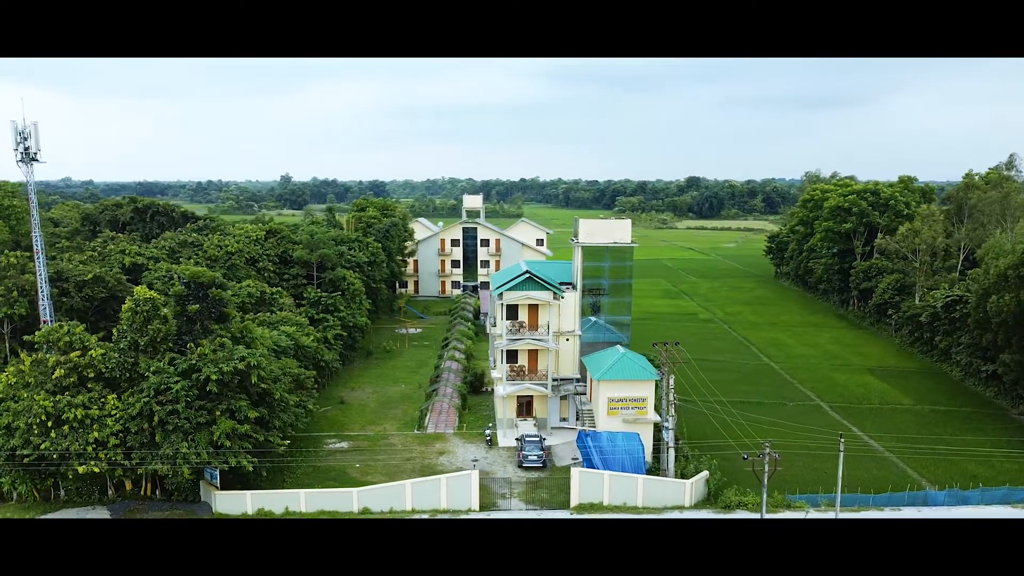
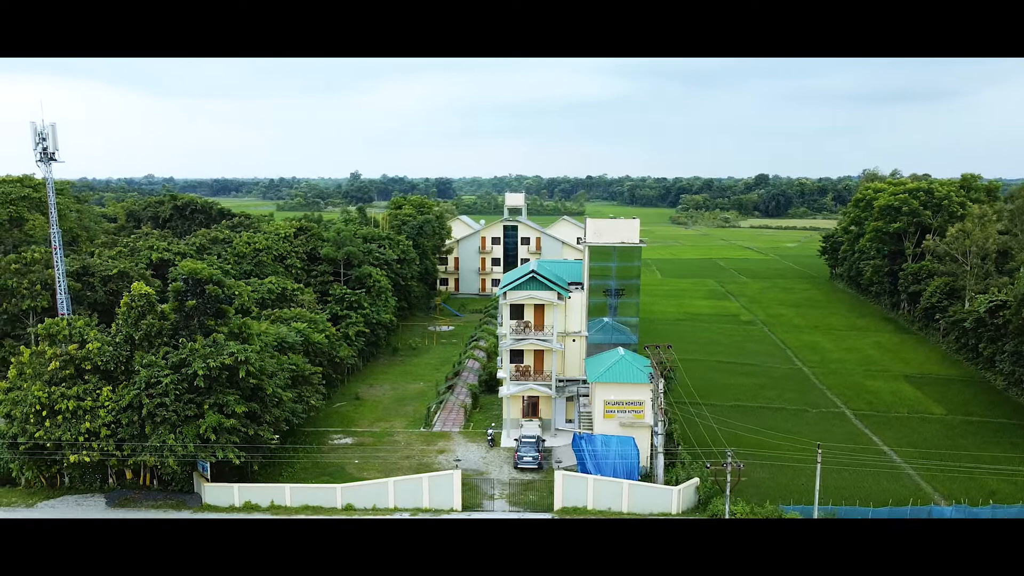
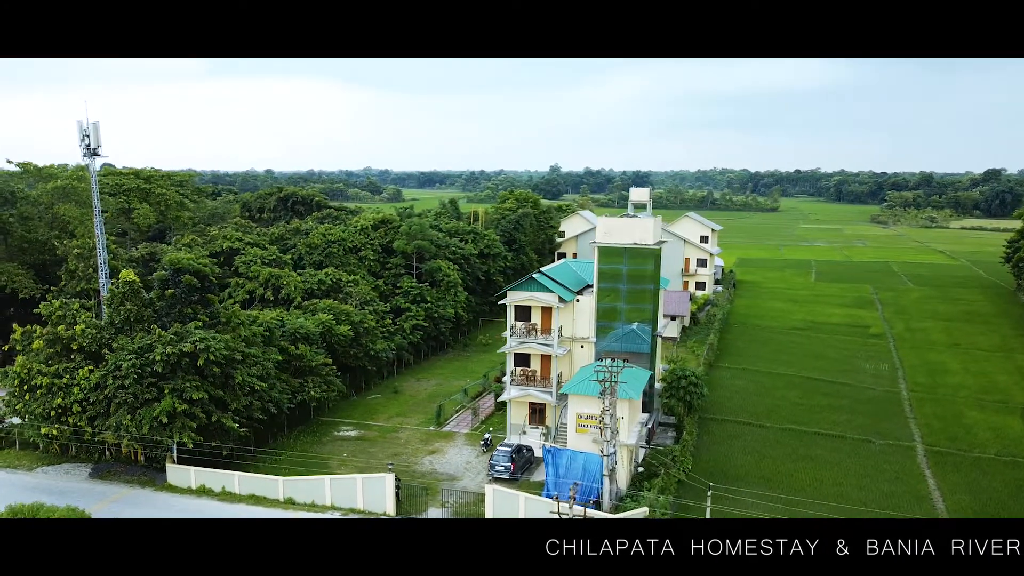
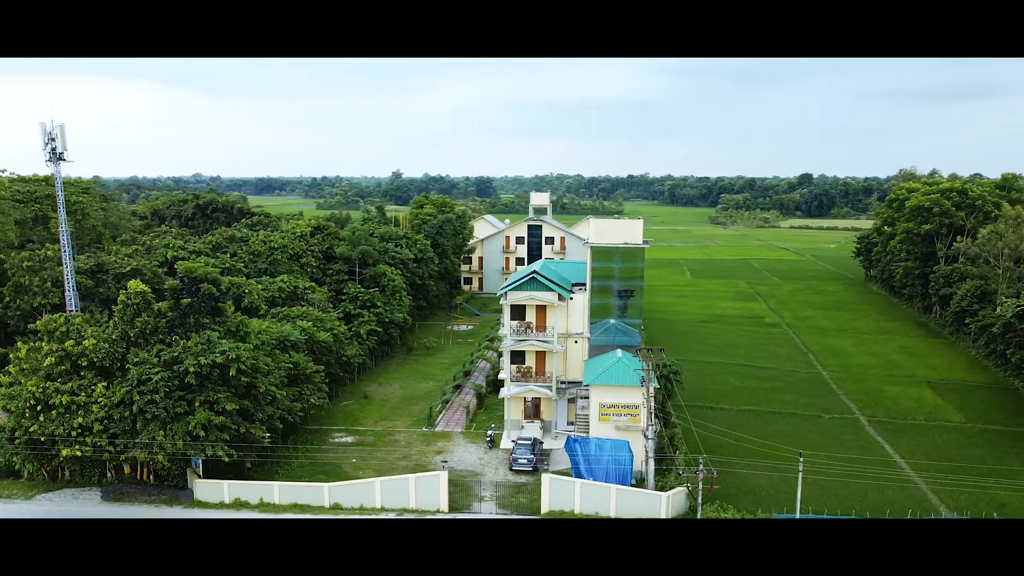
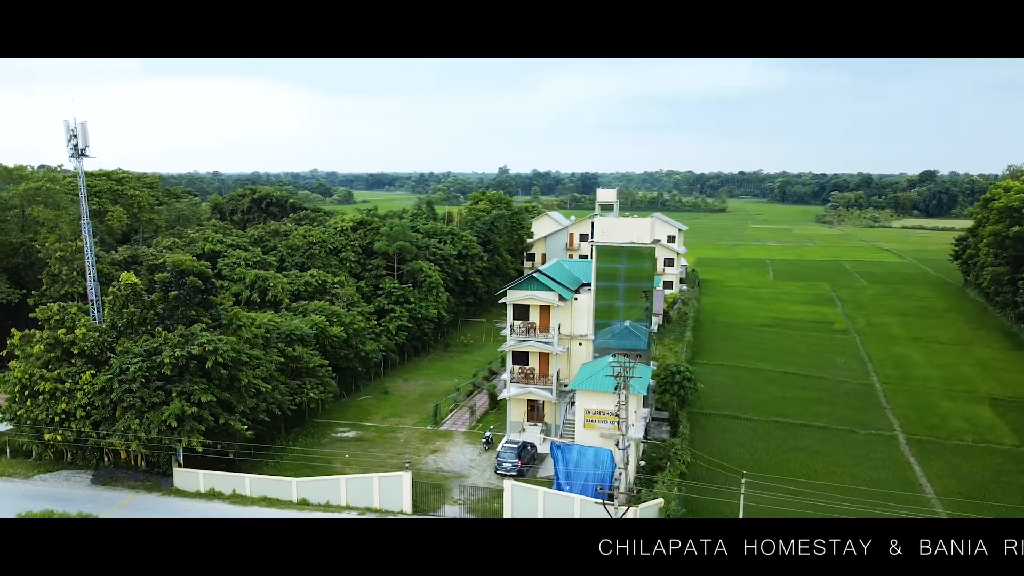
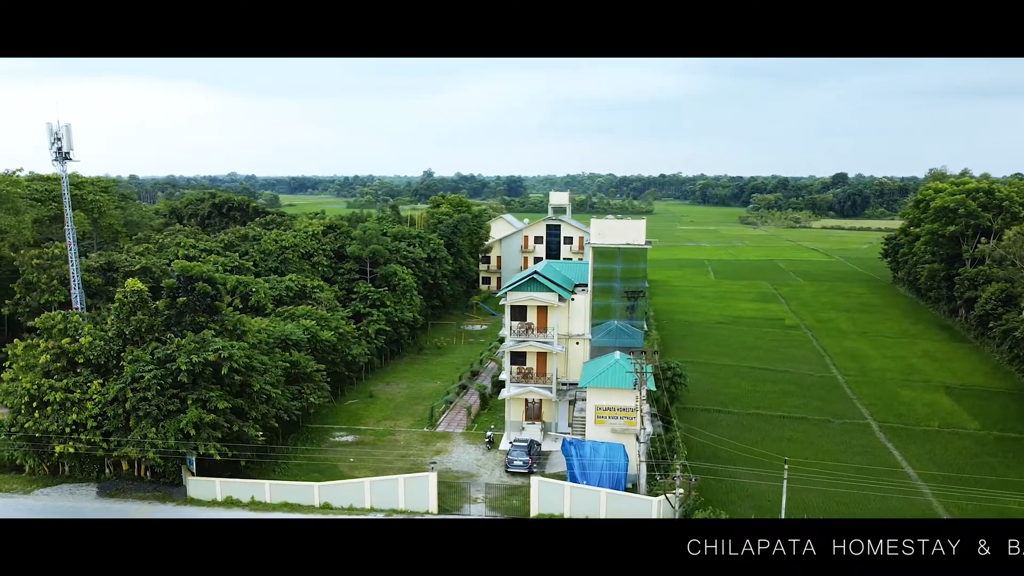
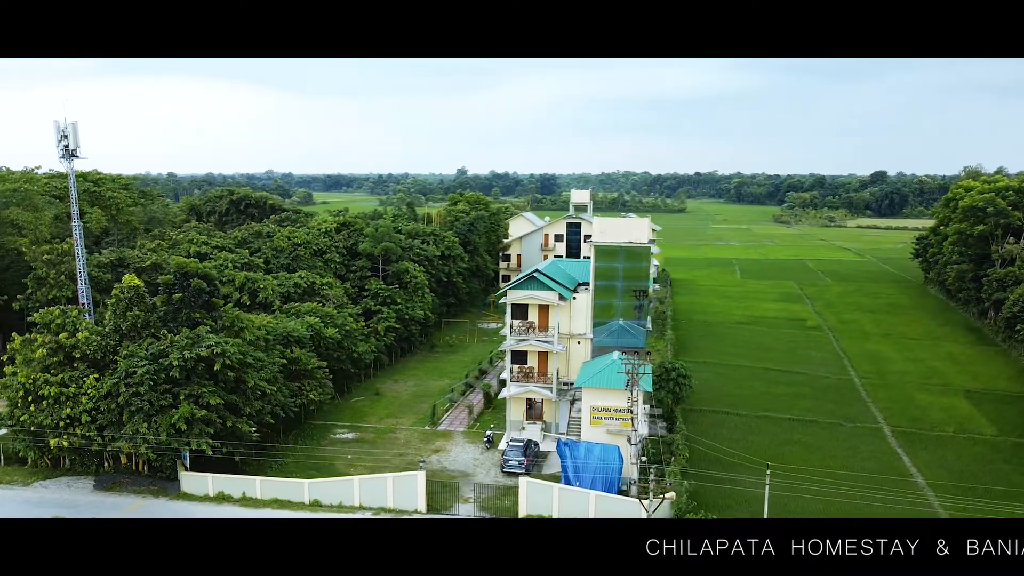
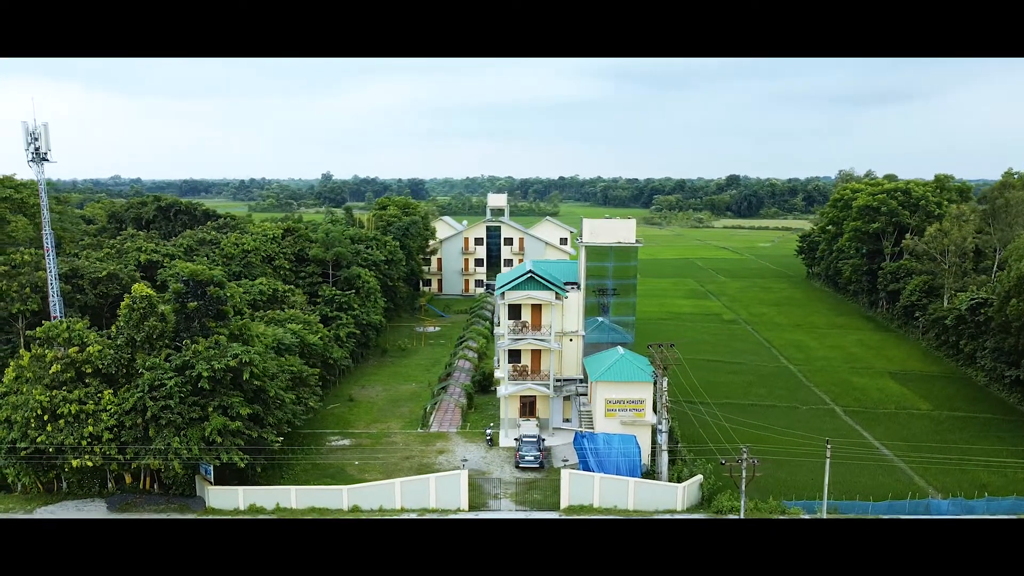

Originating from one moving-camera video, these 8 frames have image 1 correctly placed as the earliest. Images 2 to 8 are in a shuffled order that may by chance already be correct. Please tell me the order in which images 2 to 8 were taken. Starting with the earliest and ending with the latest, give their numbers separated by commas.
8, 2, 4, 6, 7, 5, 3
